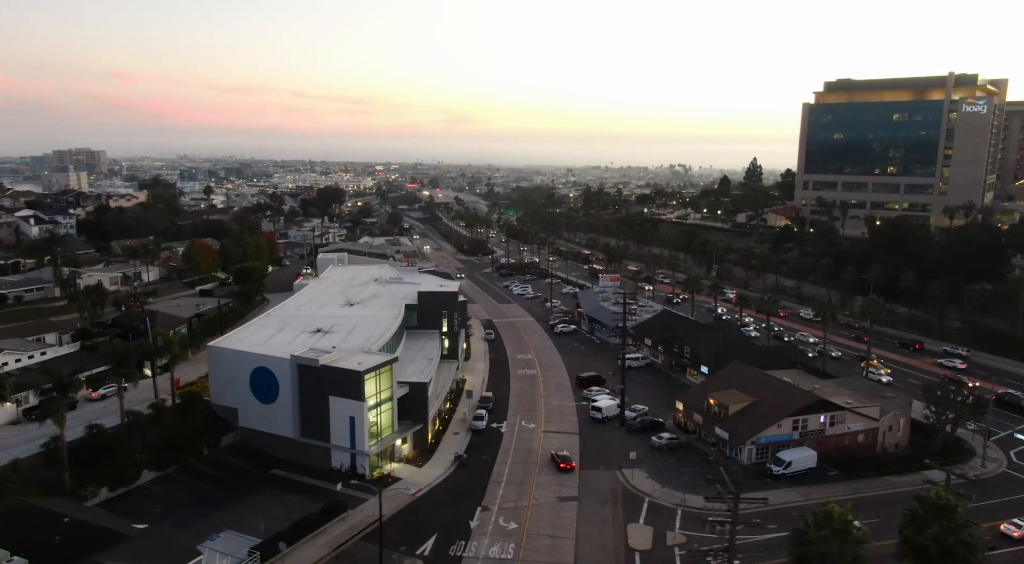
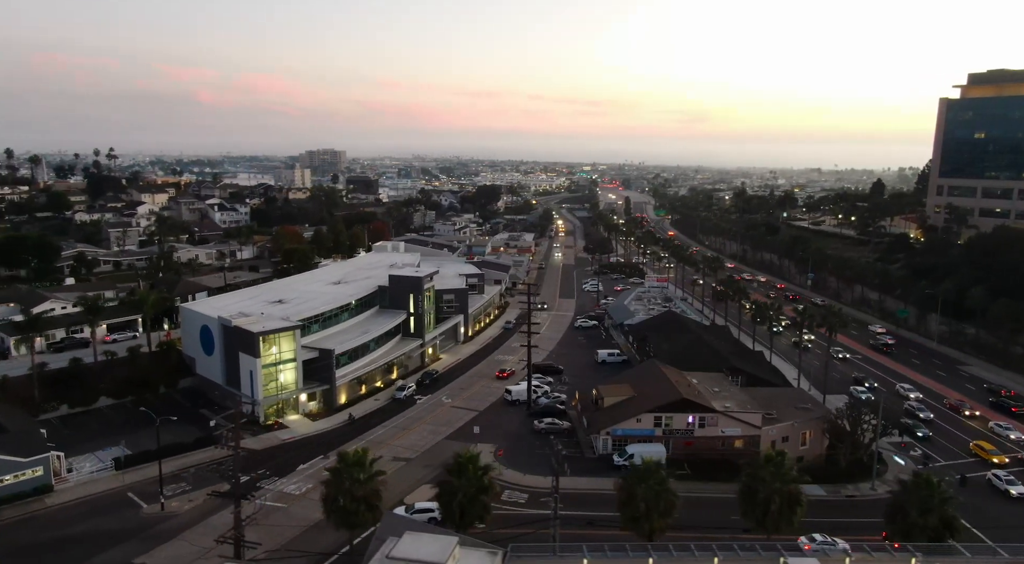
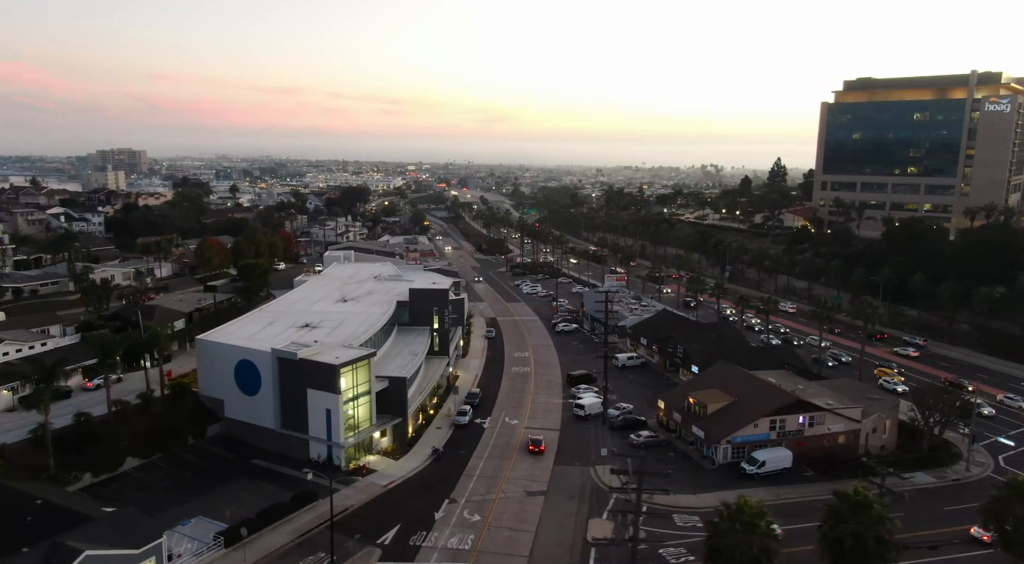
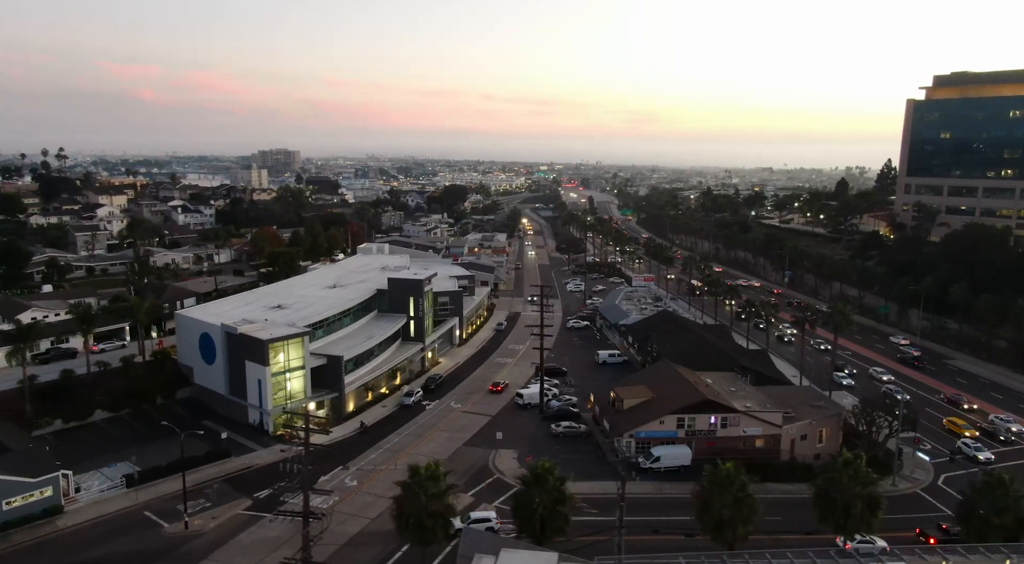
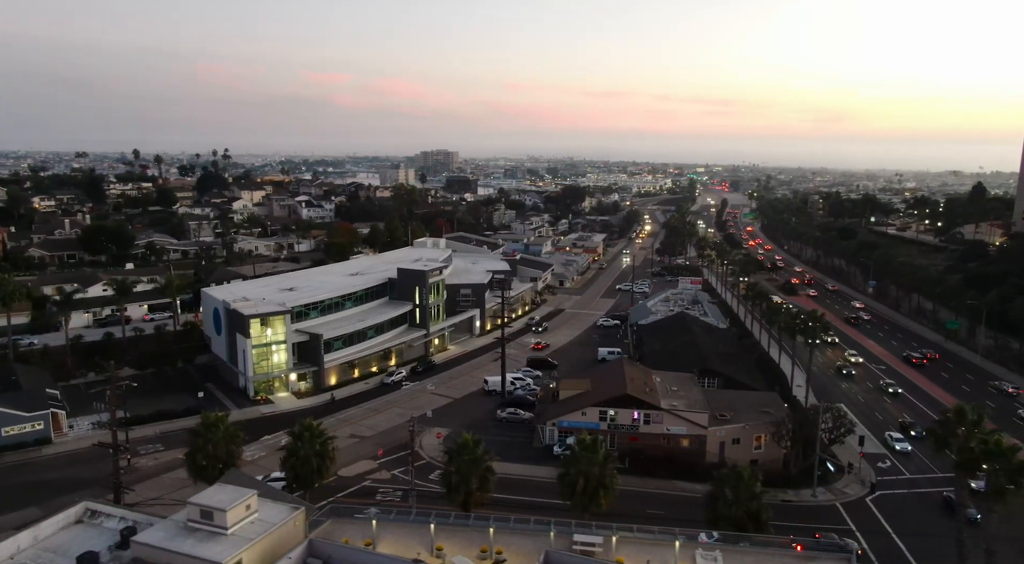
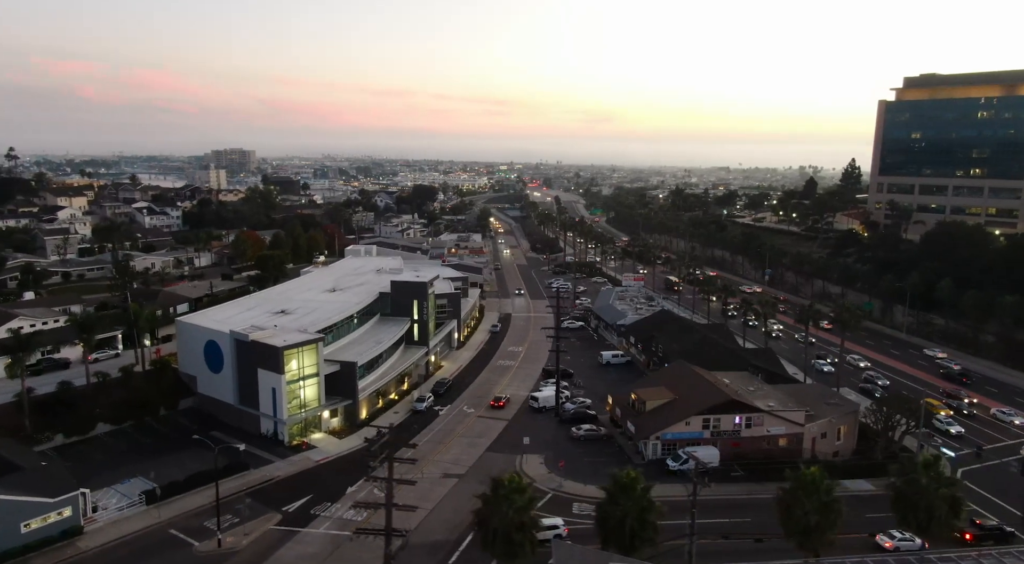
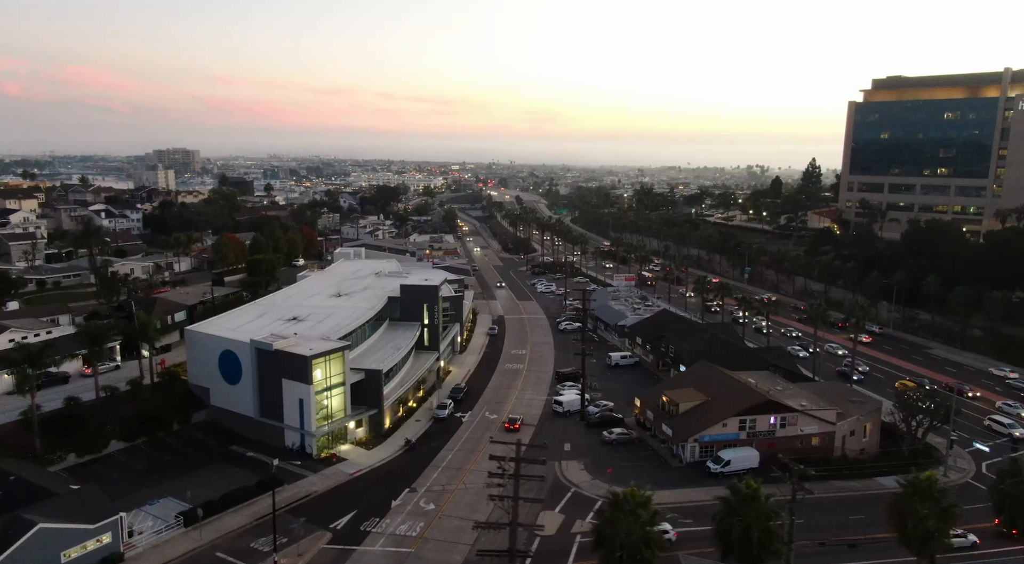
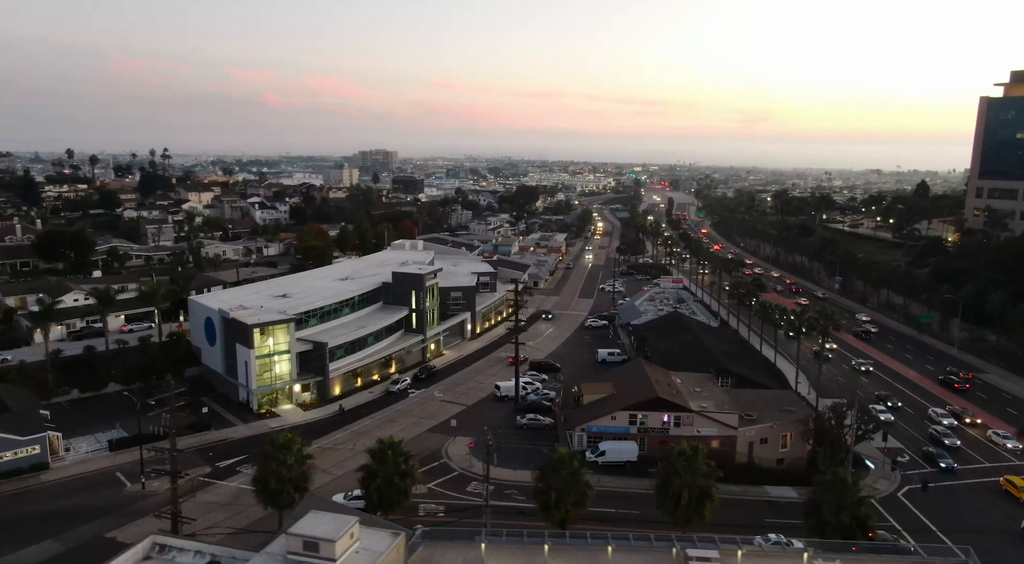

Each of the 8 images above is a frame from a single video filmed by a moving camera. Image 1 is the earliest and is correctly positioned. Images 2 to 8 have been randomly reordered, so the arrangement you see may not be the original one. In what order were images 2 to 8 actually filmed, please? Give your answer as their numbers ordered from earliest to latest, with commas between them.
3, 7, 6, 4, 2, 8, 5
